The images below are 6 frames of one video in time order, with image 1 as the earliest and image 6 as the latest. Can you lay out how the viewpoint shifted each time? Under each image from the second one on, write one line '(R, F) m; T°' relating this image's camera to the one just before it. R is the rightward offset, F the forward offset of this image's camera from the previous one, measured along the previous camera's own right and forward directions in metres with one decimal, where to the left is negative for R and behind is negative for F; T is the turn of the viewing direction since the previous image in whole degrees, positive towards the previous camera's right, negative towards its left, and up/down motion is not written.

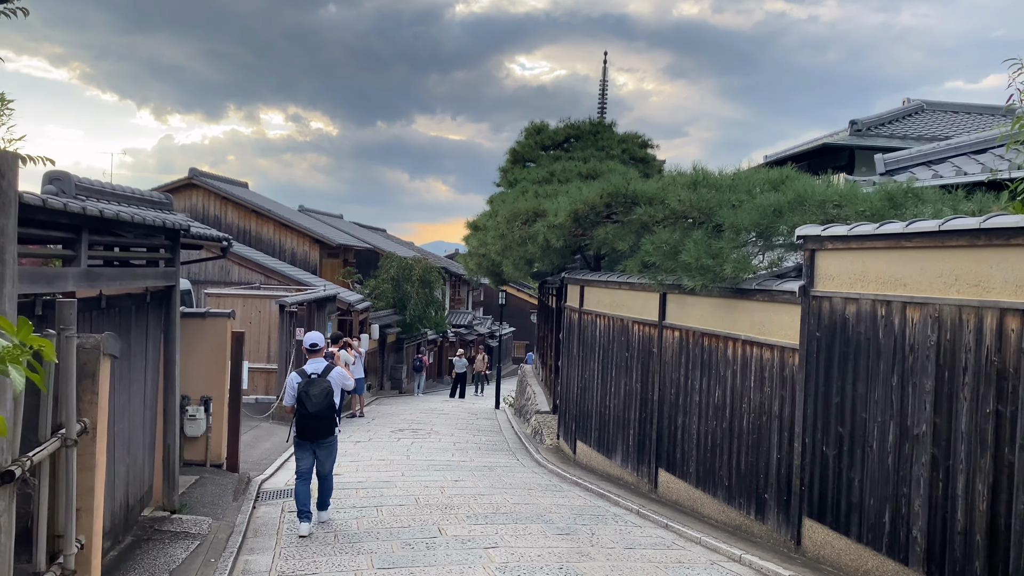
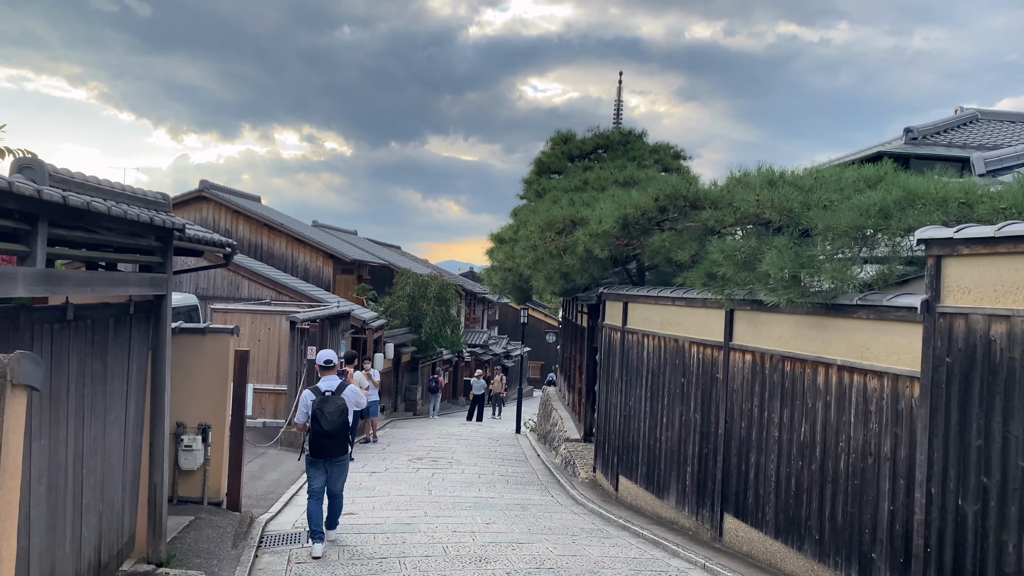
(-0.3, +1.2) m; -1°
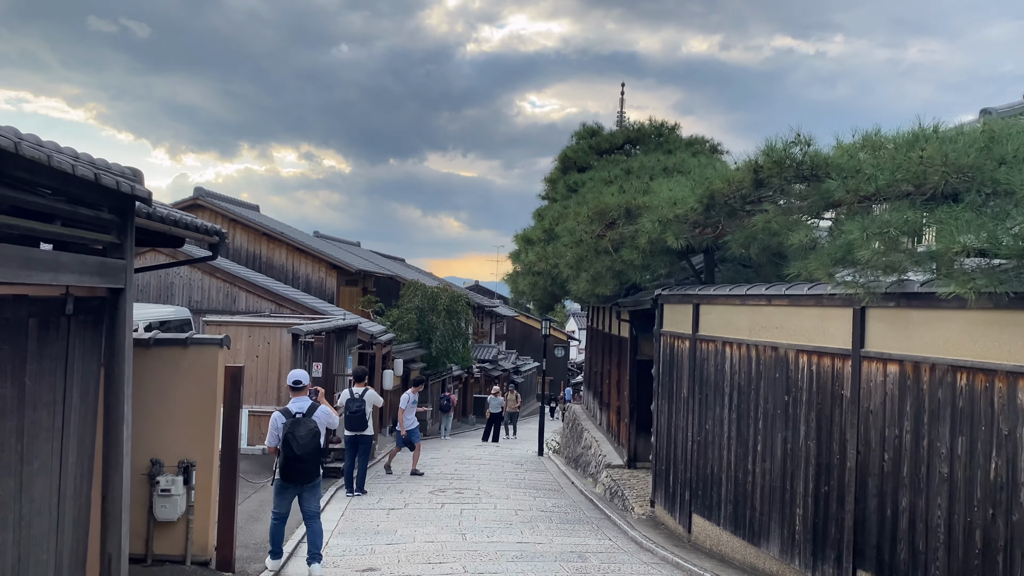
(-0.5, +1.7) m; 0°
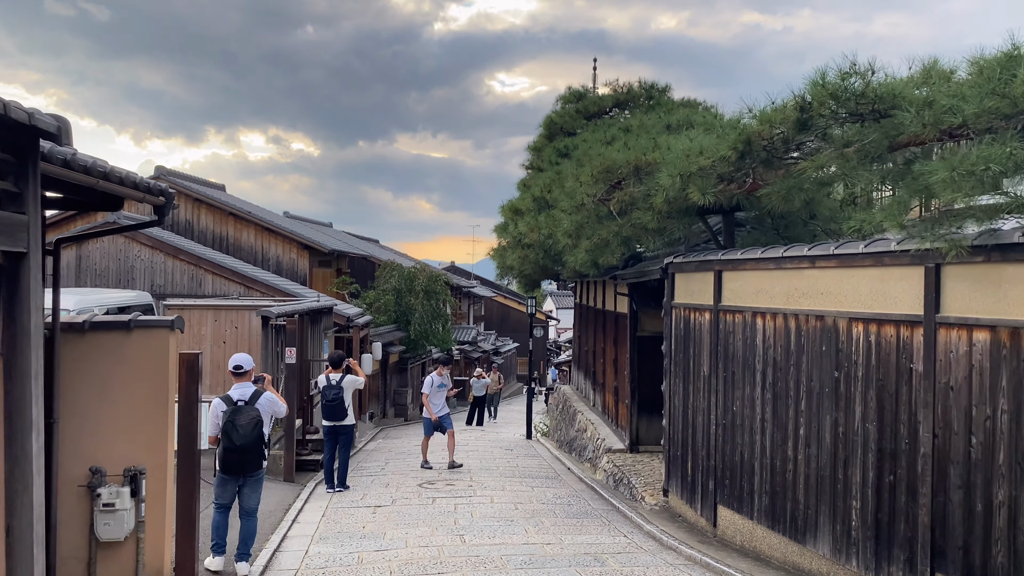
(-0.2, +1.0) m; +2°
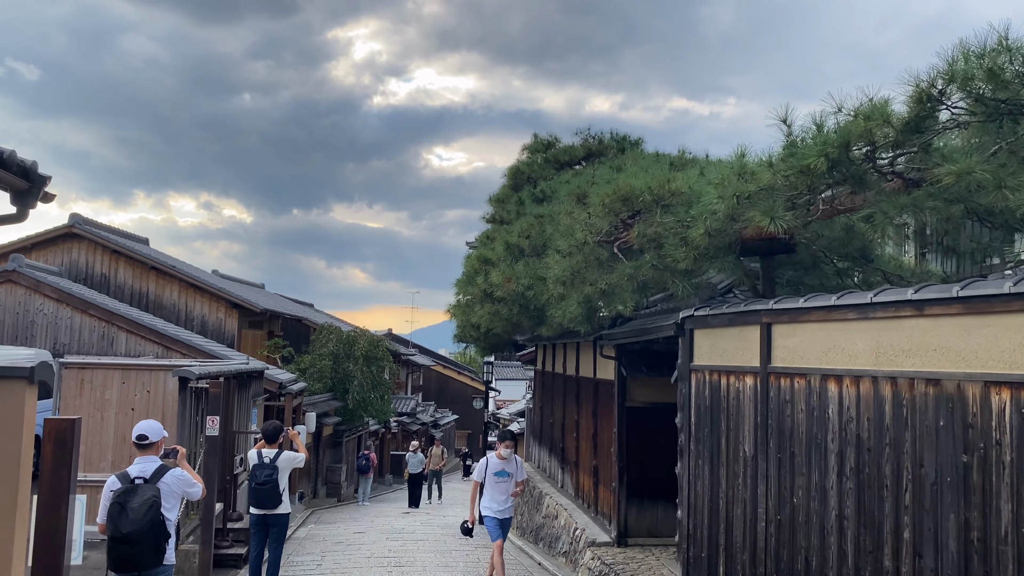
(-0.5, +1.7) m; +5°
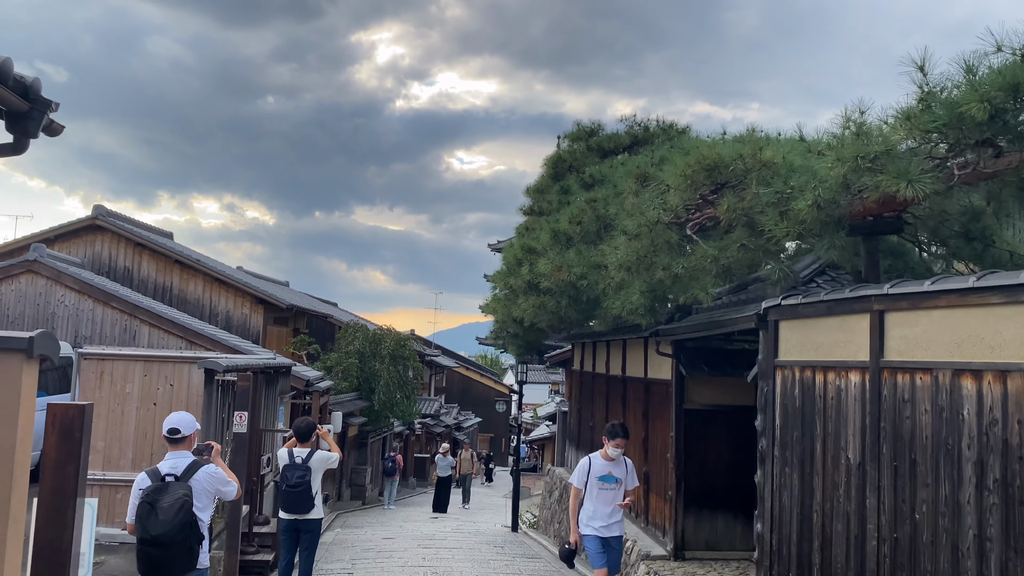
(-0.3, +0.8) m; -1°
